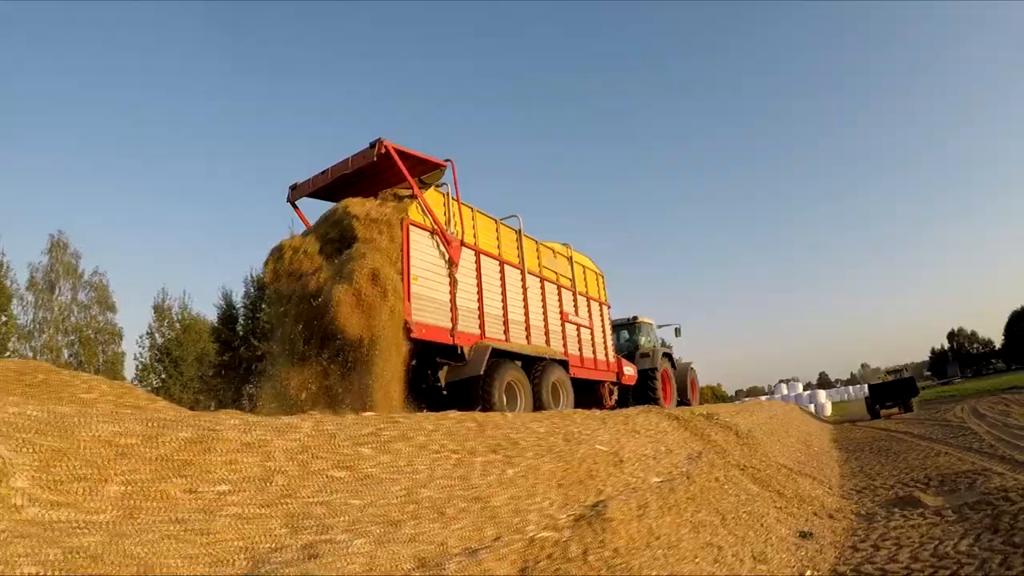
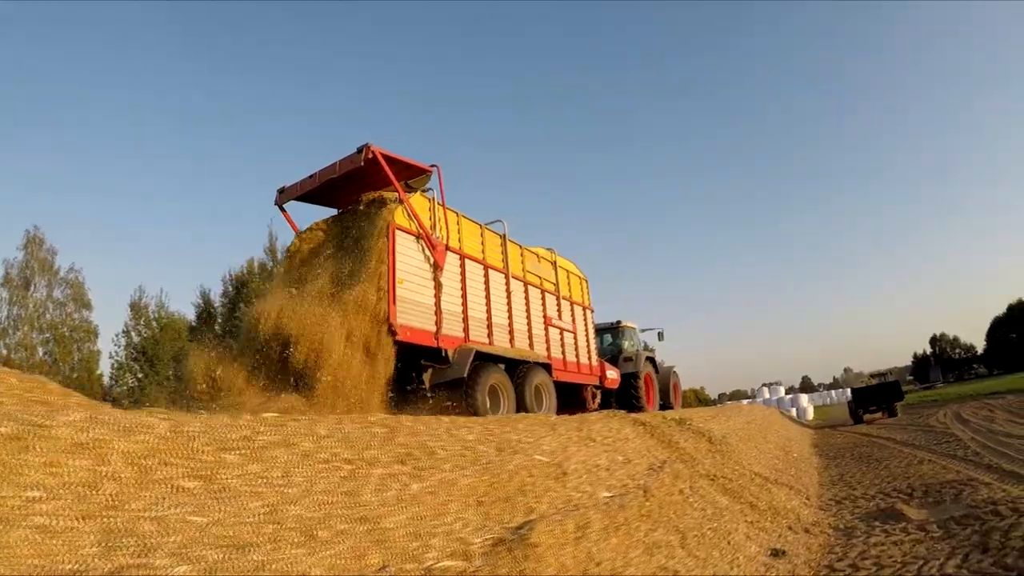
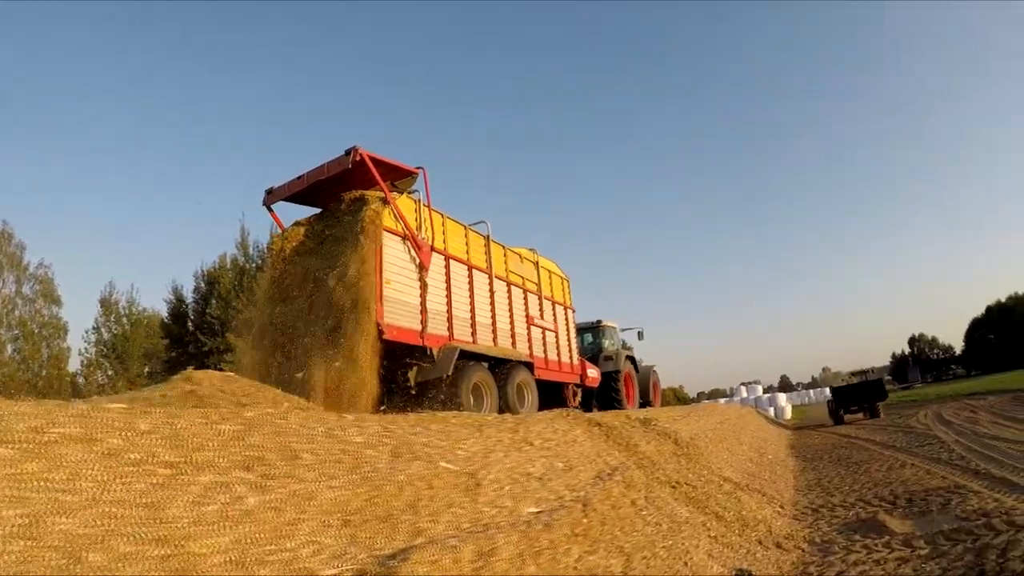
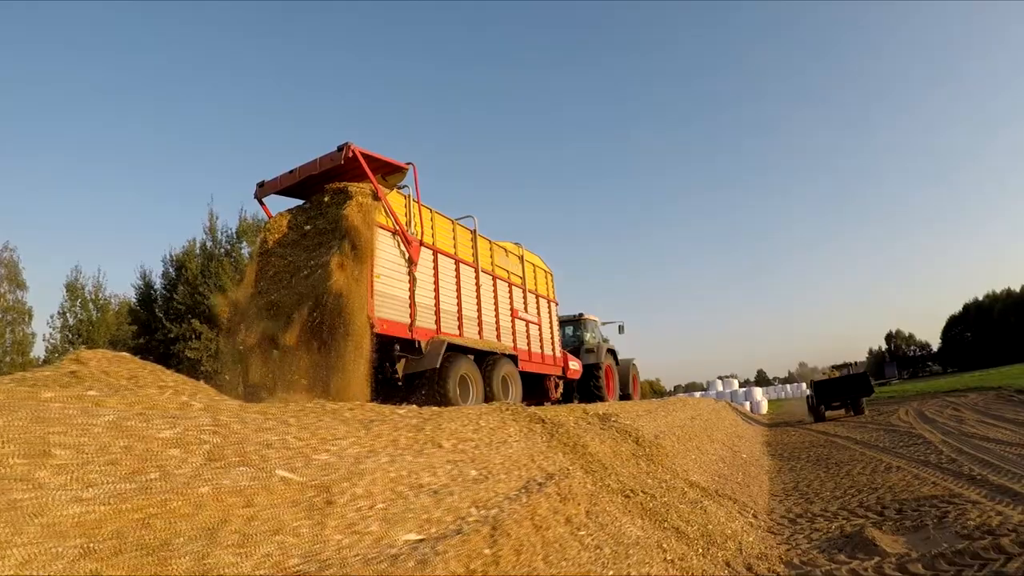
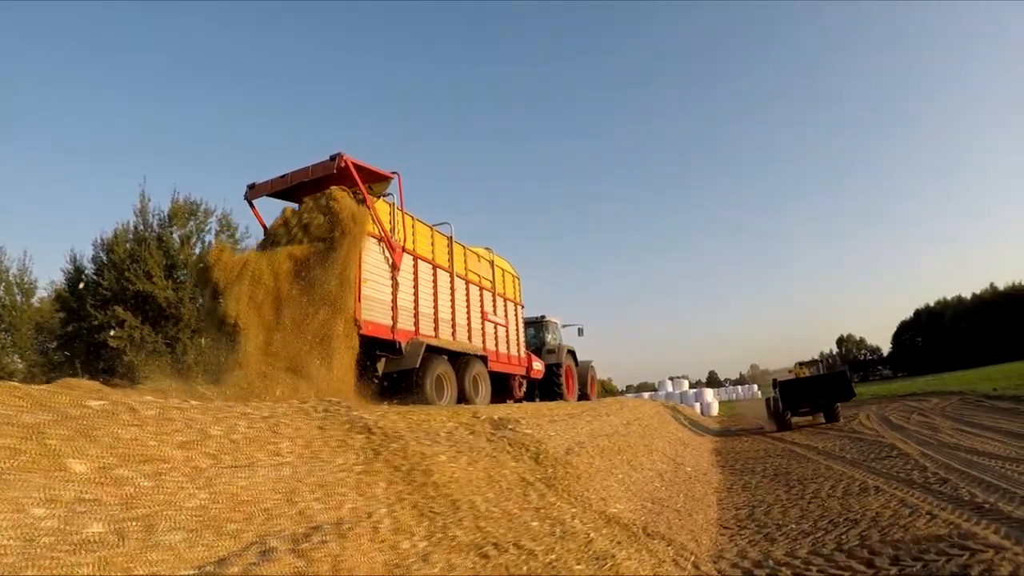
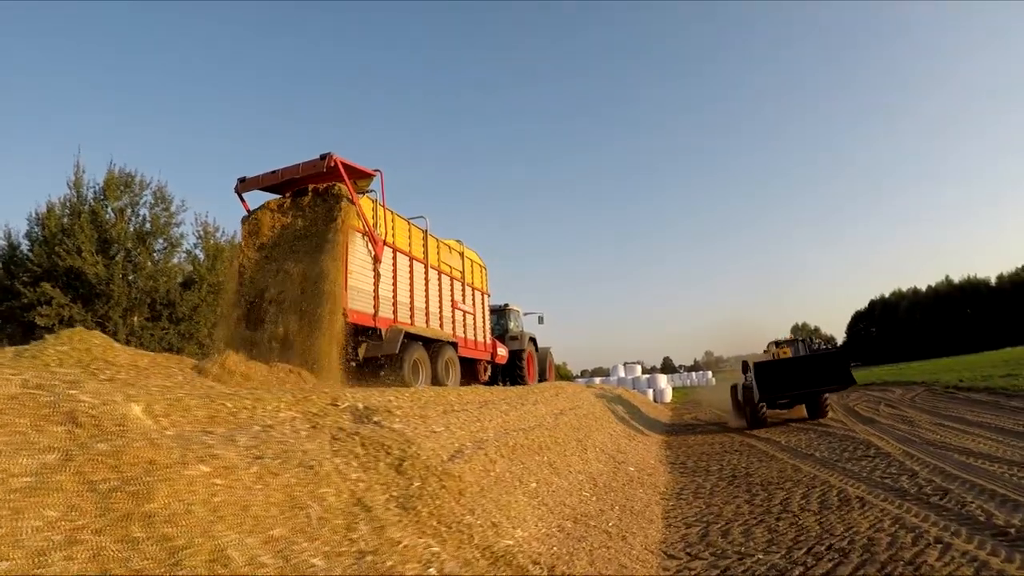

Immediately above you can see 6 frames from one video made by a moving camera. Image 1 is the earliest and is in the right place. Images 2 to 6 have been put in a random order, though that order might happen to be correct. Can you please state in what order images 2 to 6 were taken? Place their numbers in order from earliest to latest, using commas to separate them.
2, 3, 4, 5, 6
